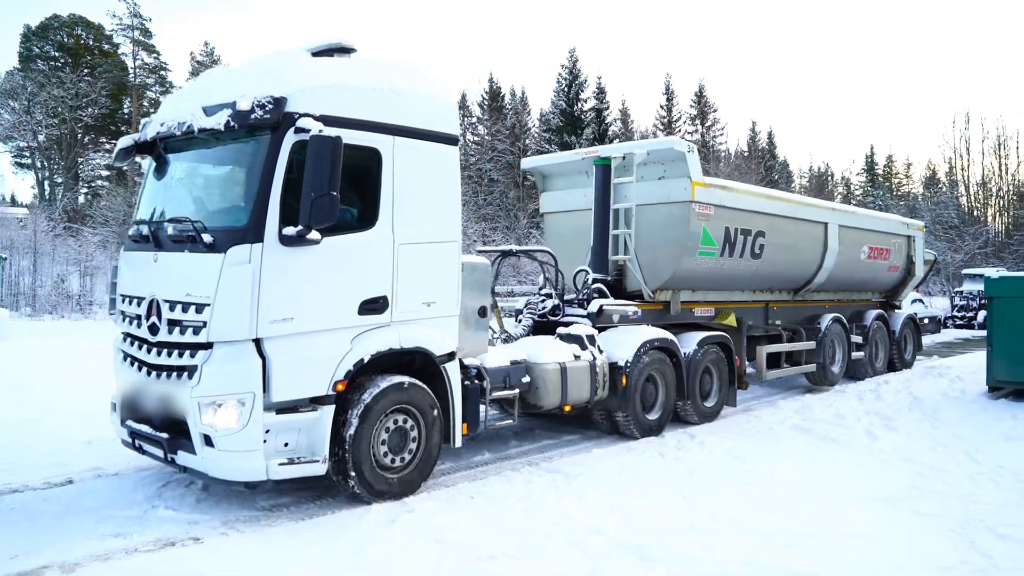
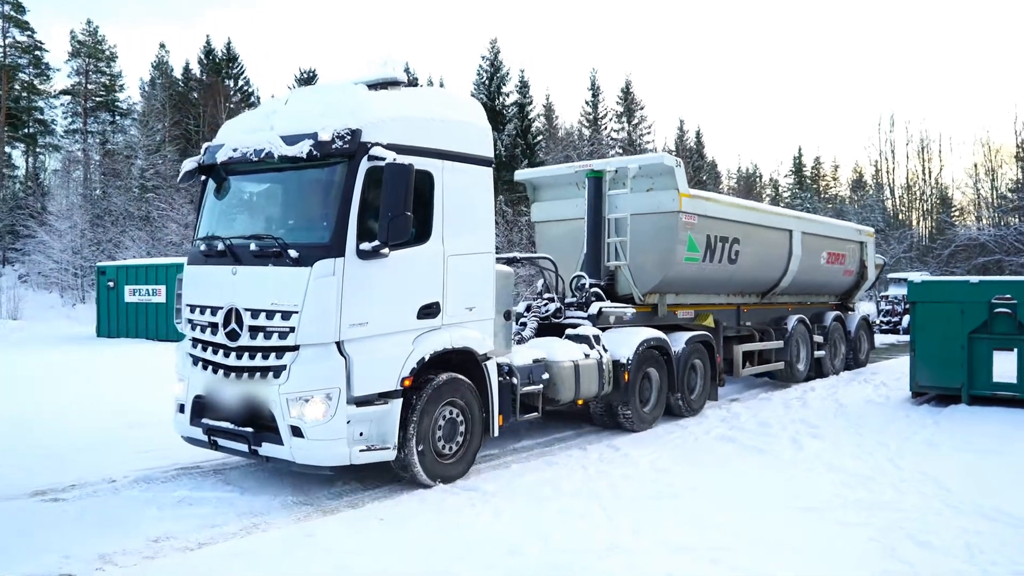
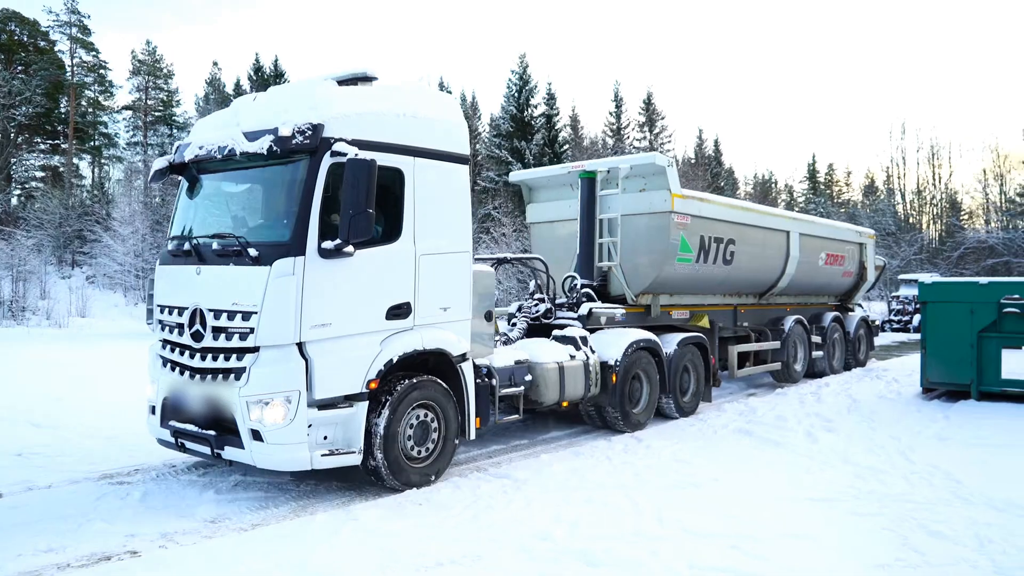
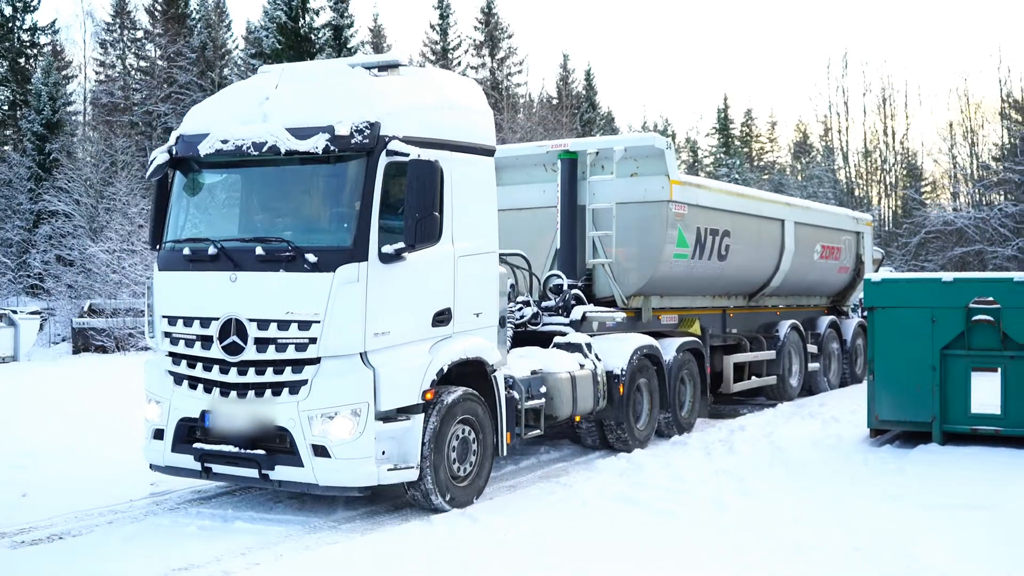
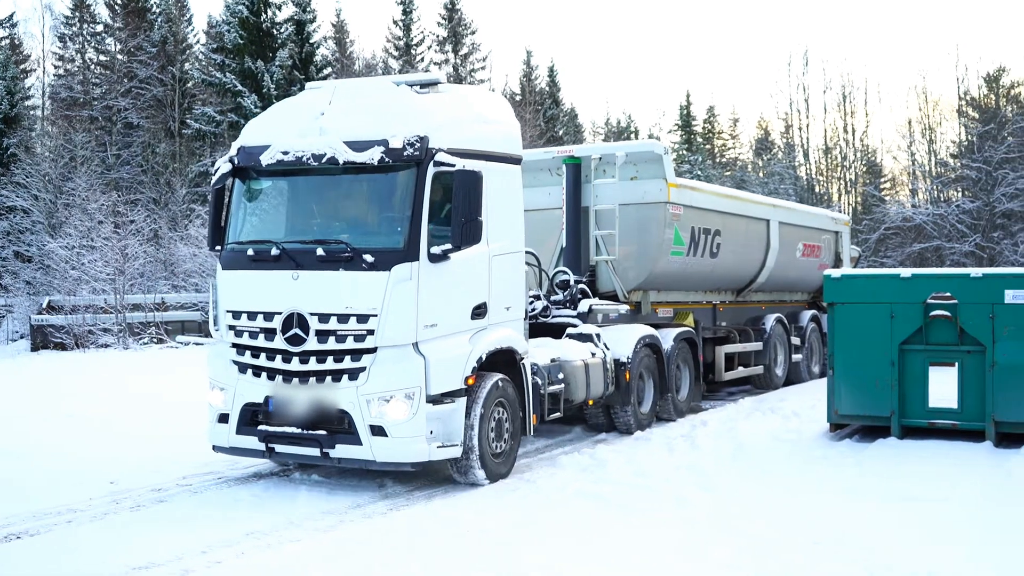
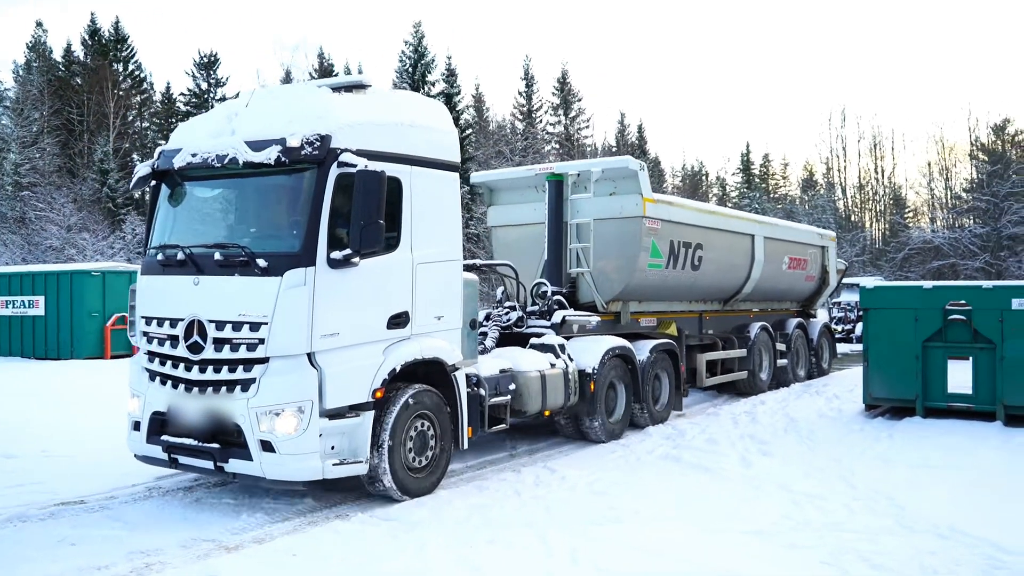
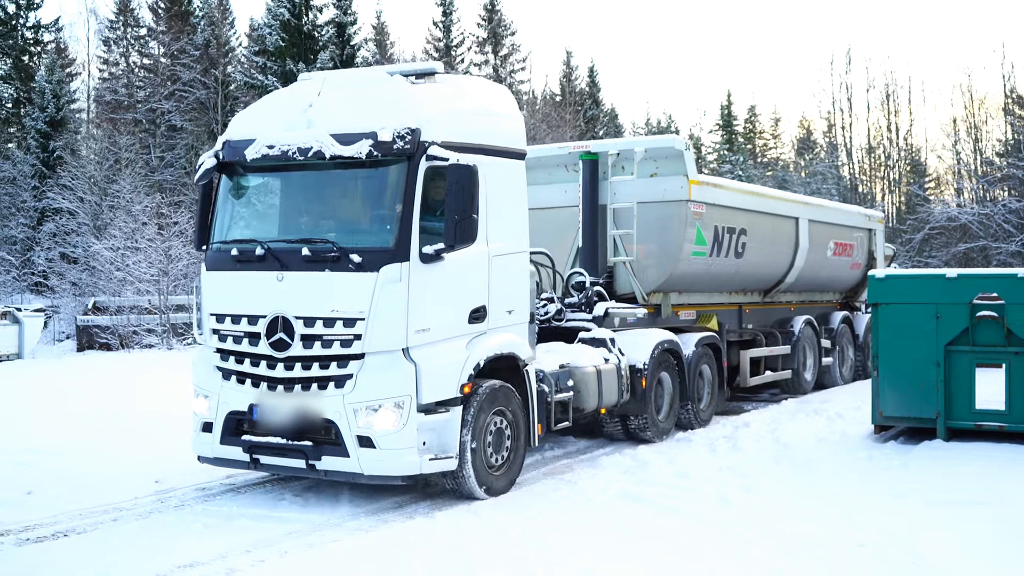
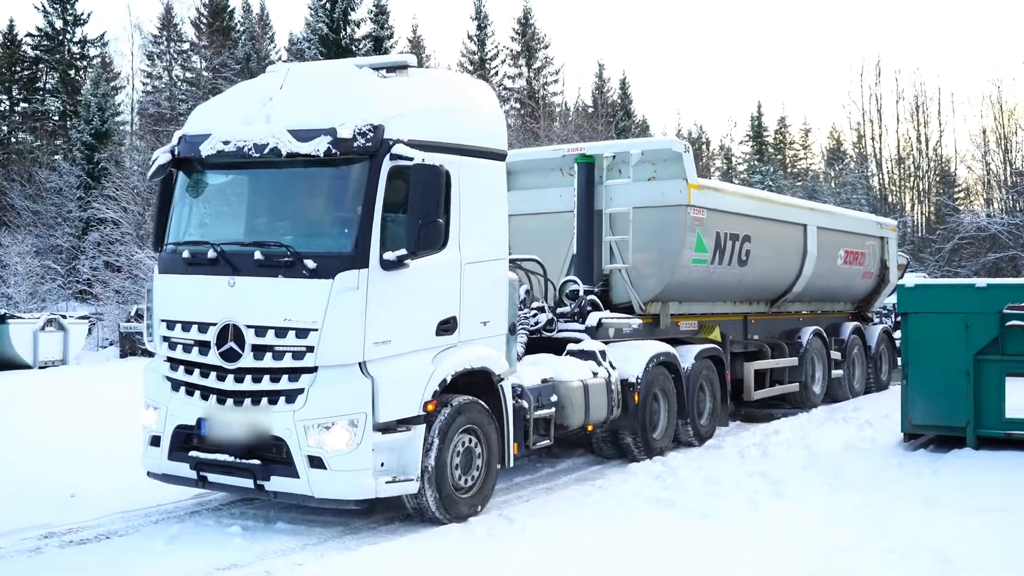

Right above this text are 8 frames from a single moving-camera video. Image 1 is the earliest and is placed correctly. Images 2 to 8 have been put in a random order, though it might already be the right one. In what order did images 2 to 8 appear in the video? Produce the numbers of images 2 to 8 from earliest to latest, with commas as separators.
3, 2, 6, 8, 4, 7, 5
